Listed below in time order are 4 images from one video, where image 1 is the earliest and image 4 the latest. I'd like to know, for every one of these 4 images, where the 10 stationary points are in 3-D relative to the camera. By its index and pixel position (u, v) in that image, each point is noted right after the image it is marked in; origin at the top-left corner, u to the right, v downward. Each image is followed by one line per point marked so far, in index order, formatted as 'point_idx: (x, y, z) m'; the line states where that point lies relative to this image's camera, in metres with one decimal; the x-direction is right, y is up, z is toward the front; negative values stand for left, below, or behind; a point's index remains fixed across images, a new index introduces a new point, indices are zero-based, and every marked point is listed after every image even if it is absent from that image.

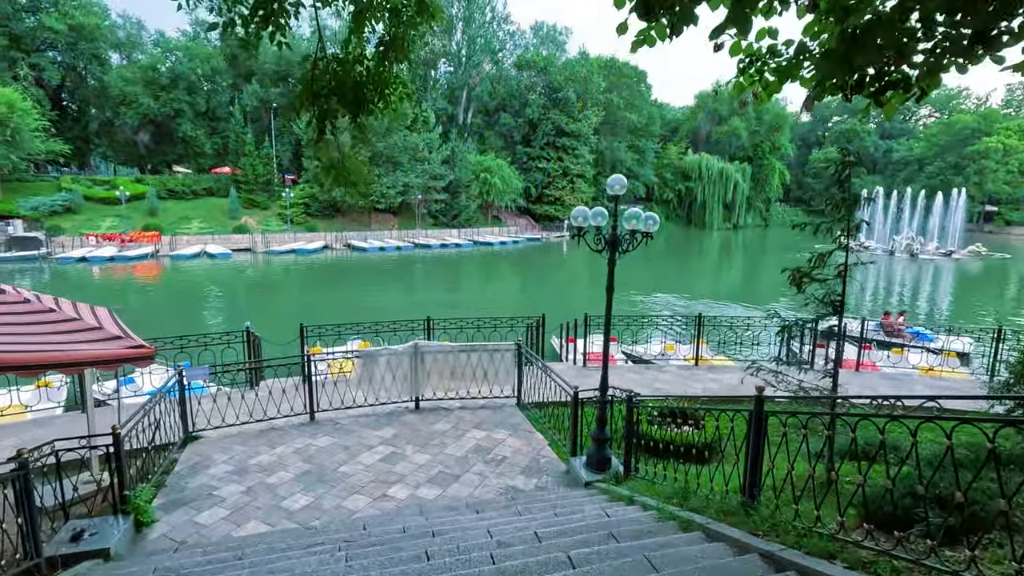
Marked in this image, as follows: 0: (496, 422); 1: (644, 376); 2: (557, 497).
0: (-0.2, -1.6, +6.5) m
1: (+2.1, -1.4, +8.5) m
2: (+0.4, -1.8, +4.6) m
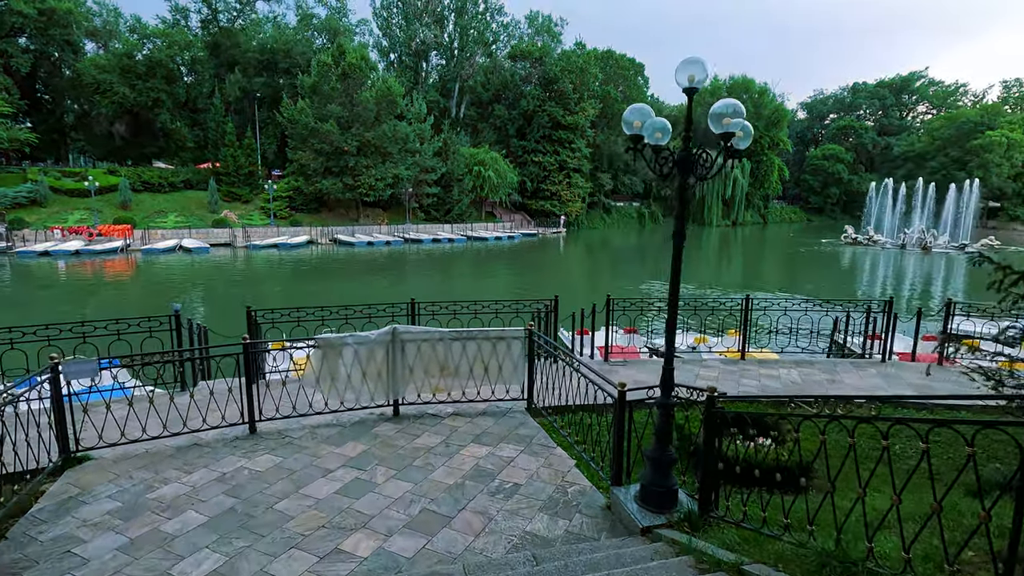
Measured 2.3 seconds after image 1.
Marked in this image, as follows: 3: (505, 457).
0: (-0.1, -1.3, +4.8) m
1: (+2.2, -1.1, +6.8) m
2: (+0.5, -1.5, +2.9) m
3: (-0.1, -1.4, +4.4) m
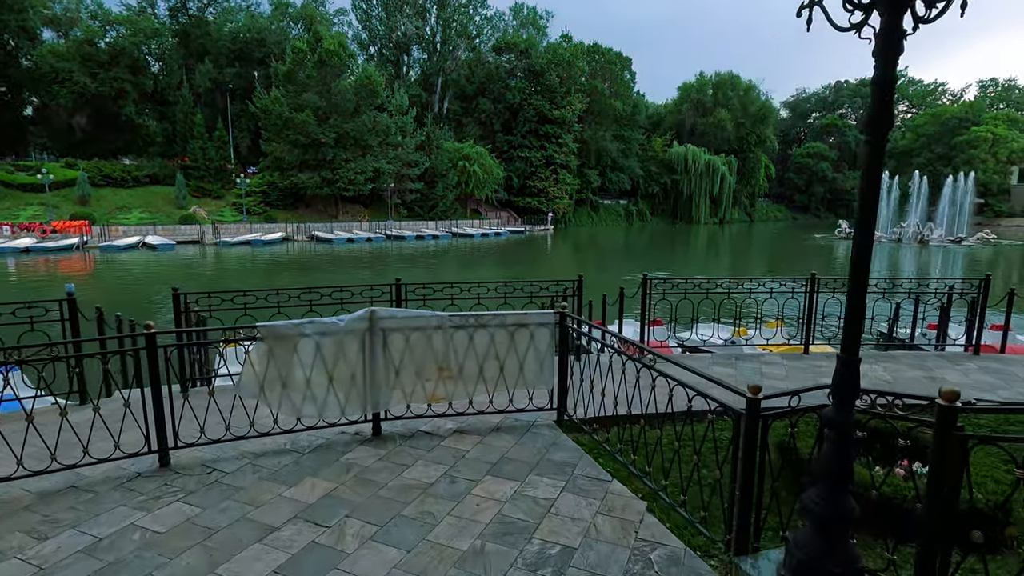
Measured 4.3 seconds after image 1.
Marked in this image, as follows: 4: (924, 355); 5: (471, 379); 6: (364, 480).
0: (+0.1, -1.1, +3.4) m
1: (+2.3, -0.8, +5.4) m
2: (+0.8, -1.2, +1.5) m
3: (+0.2, -1.2, +2.9) m
4: (+4.5, -0.7, +5.9) m
5: (-0.3, -0.7, +3.8) m
6: (-0.9, -1.1, +3.1) m
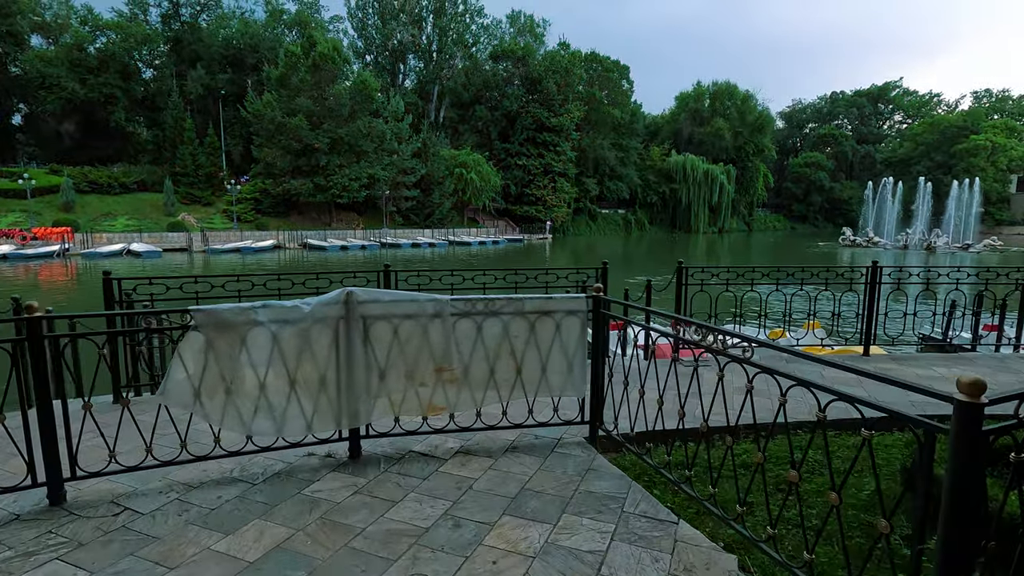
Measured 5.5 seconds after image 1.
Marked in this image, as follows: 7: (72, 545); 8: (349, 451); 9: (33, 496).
0: (+0.2, -1.0, +2.5) m
1: (+2.4, -0.7, +4.5) m
2: (+0.9, -1.0, +0.6) m
3: (+0.3, -1.0, +2.0) m
4: (+4.6, -0.6, +5.0) m
5: (-0.2, -0.5, +2.9) m
6: (-0.7, -1.0, +2.2) m
7: (-1.7, -1.0, +2.1) m
8: (-0.9, -0.8, +2.8) m
9: (-2.2, -0.9, +2.4) m
